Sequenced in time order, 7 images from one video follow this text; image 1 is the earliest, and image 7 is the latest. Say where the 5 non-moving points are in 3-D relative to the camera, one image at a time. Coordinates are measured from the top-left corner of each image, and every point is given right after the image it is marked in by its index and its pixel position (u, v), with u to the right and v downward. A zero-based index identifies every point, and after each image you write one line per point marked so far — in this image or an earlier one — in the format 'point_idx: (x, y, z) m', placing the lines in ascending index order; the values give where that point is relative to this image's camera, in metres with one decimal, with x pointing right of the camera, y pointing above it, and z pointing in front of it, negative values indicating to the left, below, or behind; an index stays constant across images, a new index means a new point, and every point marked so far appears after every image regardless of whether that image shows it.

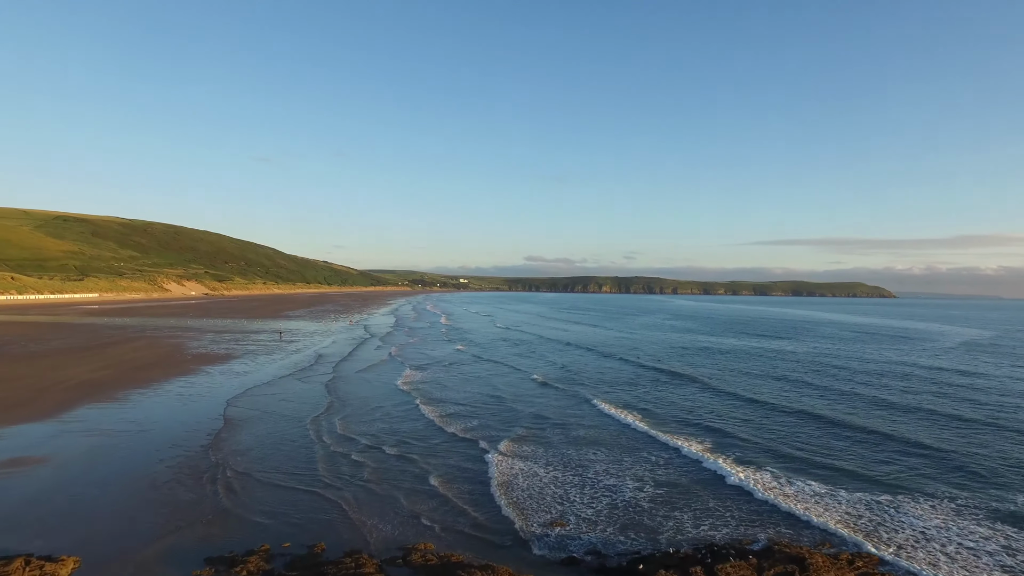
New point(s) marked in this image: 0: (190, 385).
0: (-10.4, -3.2, +16.4) m
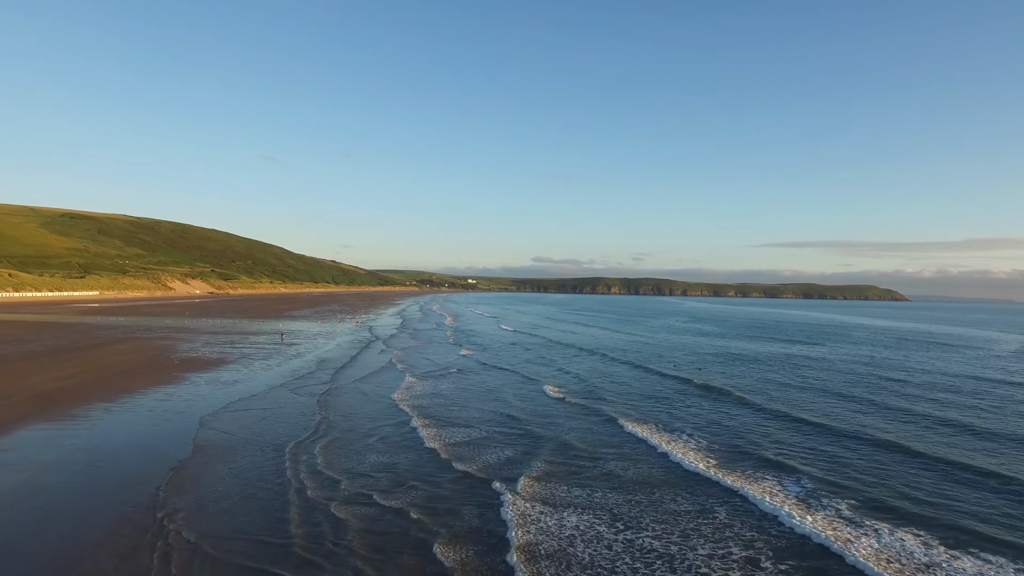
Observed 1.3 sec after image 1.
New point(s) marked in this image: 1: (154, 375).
0: (-9.6, -3.1, +14.1) m
1: (-12.0, -2.9, +17.4) m
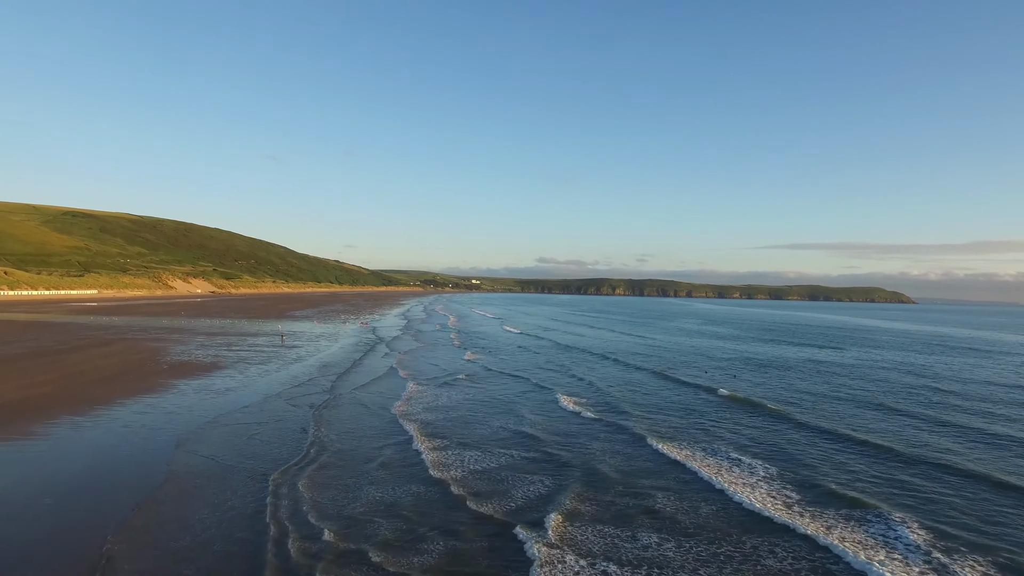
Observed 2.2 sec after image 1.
0: (-8.9, -3.0, +12.4) m
1: (-11.3, -2.8, +15.7) m
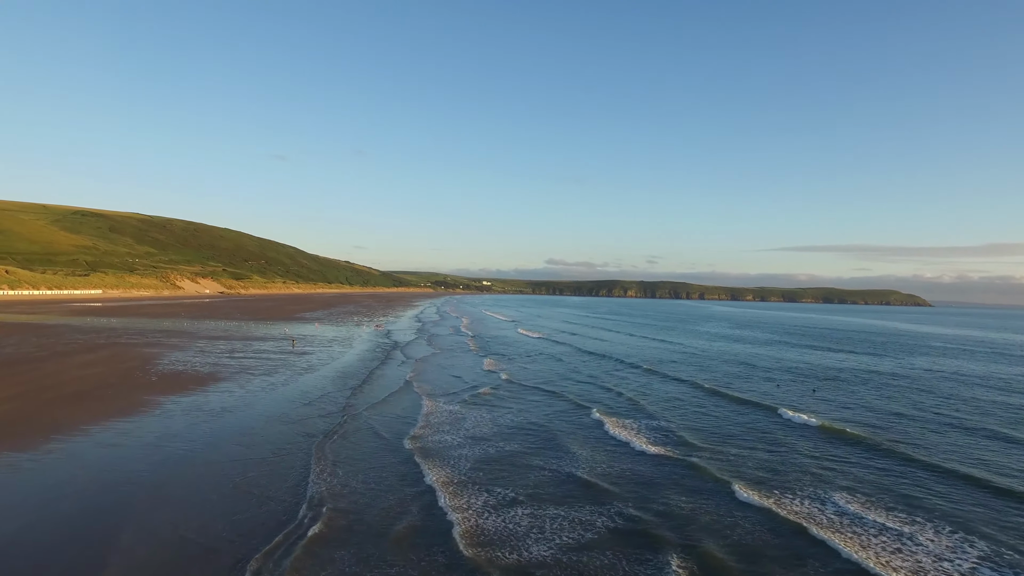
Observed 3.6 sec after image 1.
0: (-7.5, -2.9, +9.6) m
1: (-9.9, -2.8, +13.0) m
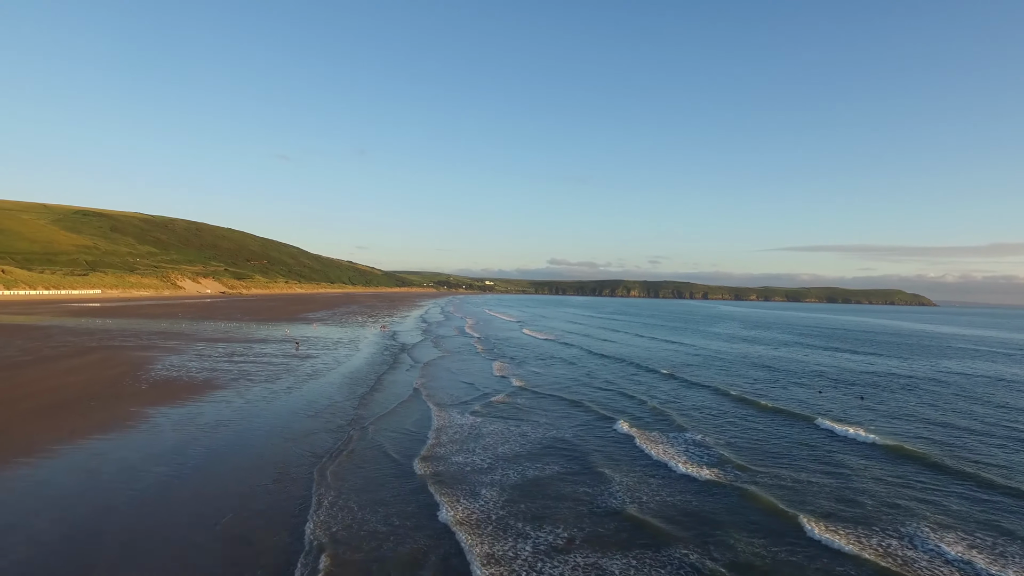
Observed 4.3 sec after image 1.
0: (-6.8, -2.9, +8.3) m
1: (-9.2, -2.7, +11.7) m
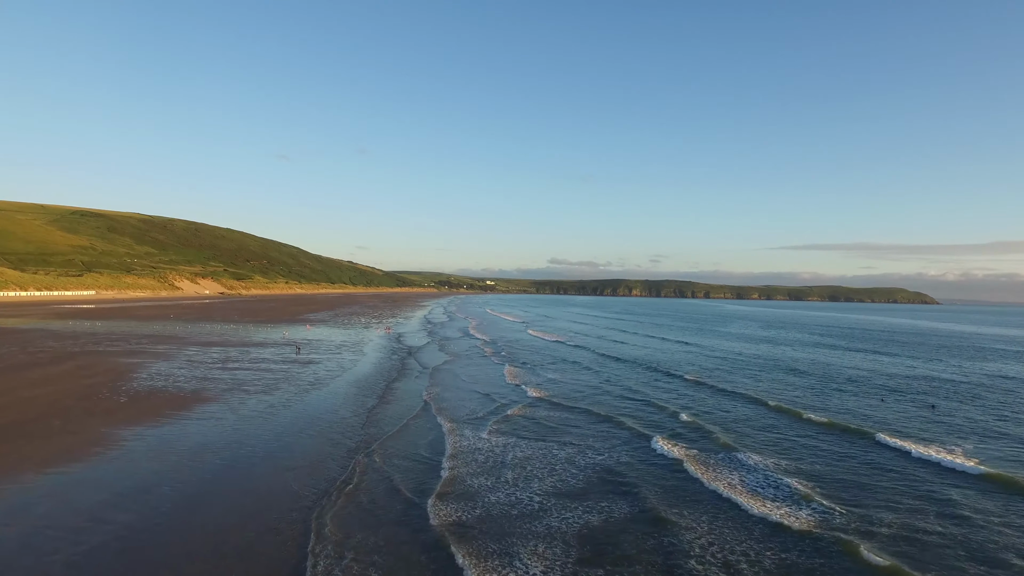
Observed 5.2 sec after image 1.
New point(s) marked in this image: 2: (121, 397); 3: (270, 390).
0: (-6.1, -2.9, +6.5) m
1: (-8.5, -2.7, +9.8) m
2: (-9.6, -2.7, +12.7) m
3: (-6.7, -2.8, +14.5) m
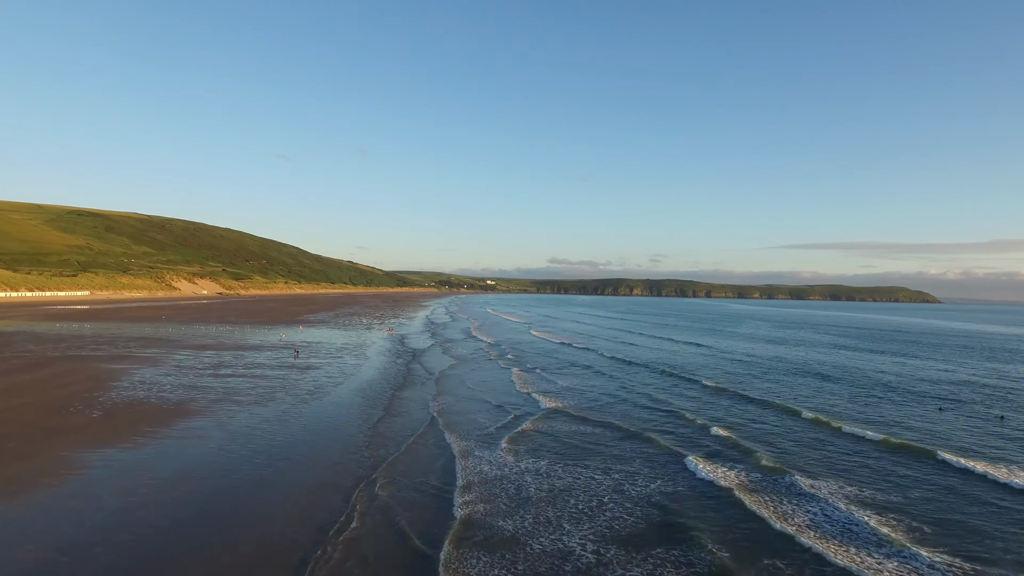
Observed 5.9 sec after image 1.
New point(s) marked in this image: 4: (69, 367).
0: (-5.5, -2.8, +5.0) m
1: (-7.9, -2.7, +8.4) m
2: (-9.0, -2.6, +11.3) m
3: (-6.2, -2.8, +13.1) m
4: (-13.6, -2.4, +15.9) m
